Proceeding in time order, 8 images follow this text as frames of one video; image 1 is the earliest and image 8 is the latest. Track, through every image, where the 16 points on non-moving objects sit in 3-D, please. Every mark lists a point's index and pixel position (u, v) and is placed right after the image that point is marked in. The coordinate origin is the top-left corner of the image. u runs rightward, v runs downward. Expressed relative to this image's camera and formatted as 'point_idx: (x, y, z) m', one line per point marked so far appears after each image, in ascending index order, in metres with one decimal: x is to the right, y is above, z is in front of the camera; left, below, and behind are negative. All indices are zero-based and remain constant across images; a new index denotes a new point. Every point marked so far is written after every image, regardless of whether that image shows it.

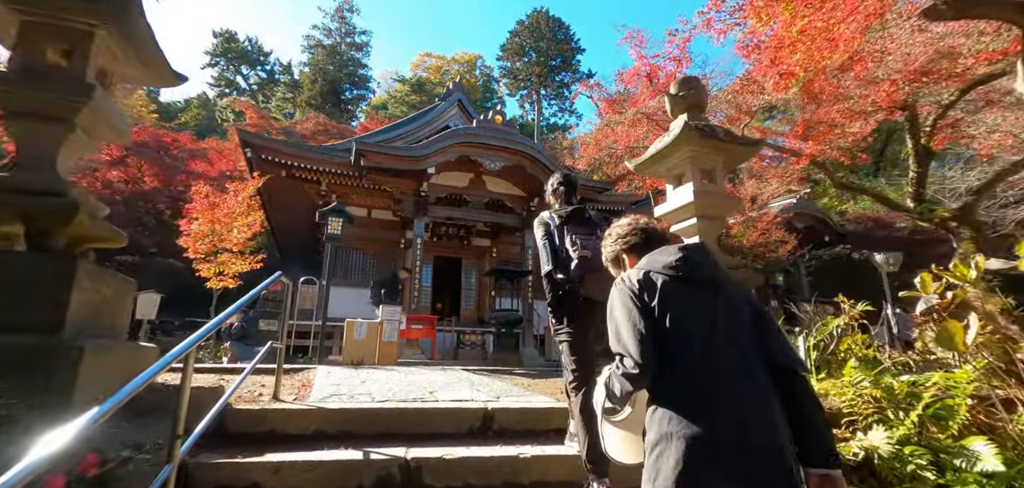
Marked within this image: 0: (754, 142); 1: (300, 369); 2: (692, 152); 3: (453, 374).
0: (+1.9, +0.8, +3.6) m
1: (-2.1, -1.3, +4.5) m
2: (+1.4, +0.7, +3.6) m
3: (-0.5, -1.3, +4.3) m
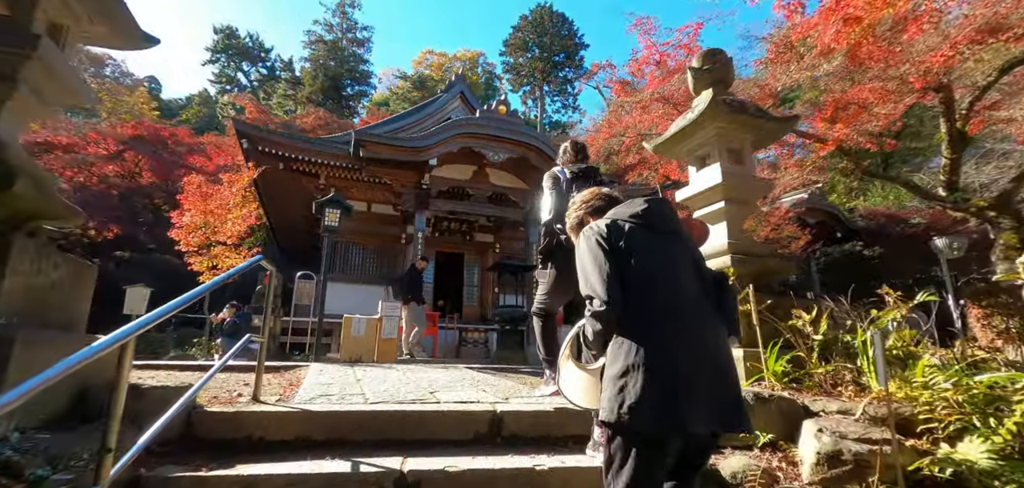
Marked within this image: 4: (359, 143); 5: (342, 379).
0: (+2.0, +0.9, +3.3) m
1: (-2.1, -1.2, +4.2) m
2: (+1.5, +0.8, +3.2) m
3: (-0.5, -1.1, +4.0) m
4: (-3.2, +2.1, +9.1) m
5: (-1.3, -1.0, +3.3) m
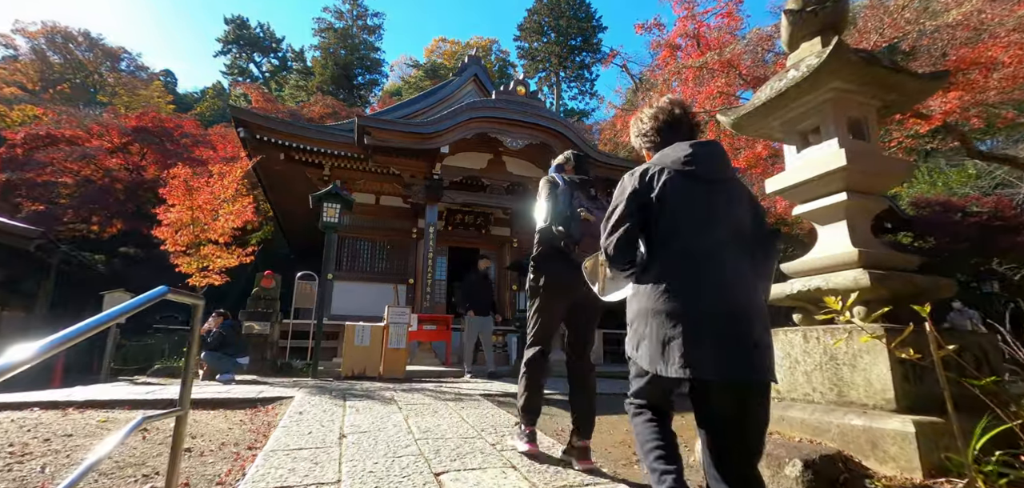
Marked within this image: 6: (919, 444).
0: (+2.2, +0.9, +2.3) m
1: (-1.8, -1.2, +3.4) m
2: (+1.7, +0.8, +2.3) m
3: (-0.3, -1.2, +3.1) m
4: (-2.8, +2.1, +8.3) m
5: (-1.1, -1.1, +2.5) m
6: (+1.5, -0.7, +1.6) m
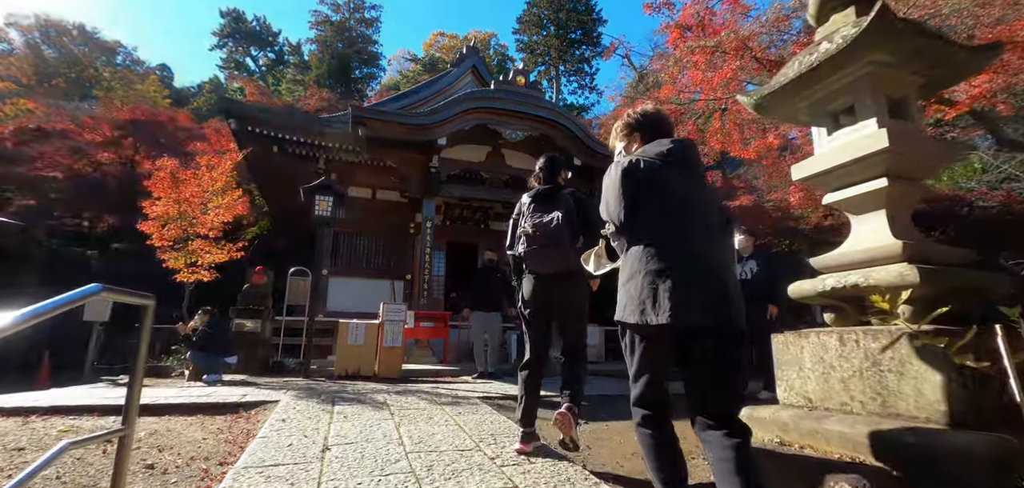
0: (+2.2, +0.9, +2.1) m
1: (-1.8, -1.2, +3.2) m
2: (+1.7, +0.8, +2.1) m
3: (-0.3, -1.1, +2.9) m
4: (-2.8, +2.2, +8.0) m
5: (-1.1, -1.0, +2.3) m
6: (+1.5, -0.7, +1.4) m
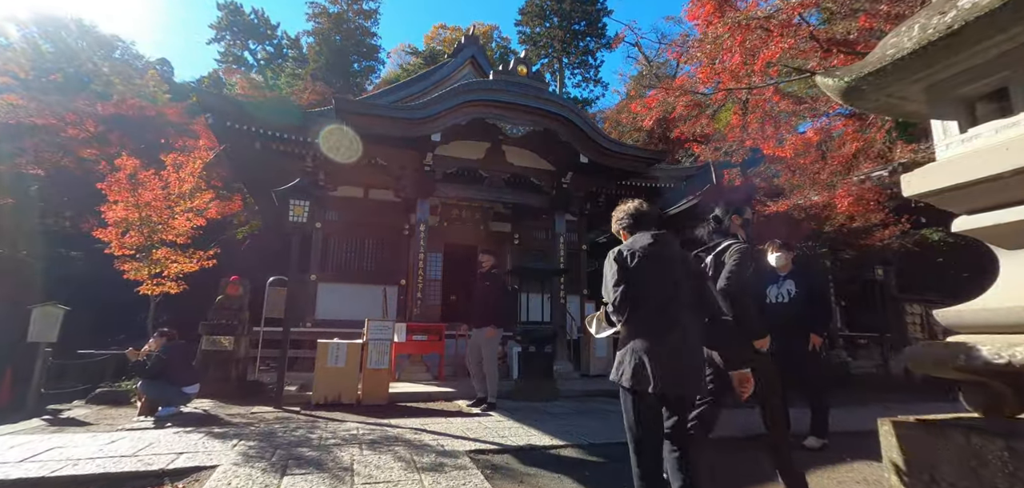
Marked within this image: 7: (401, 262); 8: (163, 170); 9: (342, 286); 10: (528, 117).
0: (+2.2, +0.8, +1.4) m
1: (-1.8, -1.3, +2.6) m
2: (+1.7, +0.7, +1.4) m
3: (-0.3, -1.3, +2.2) m
4: (-2.8, +2.1, +7.3) m
5: (-1.1, -1.2, +1.6) m
6: (+1.5, -0.9, +0.7) m
7: (-2.3, -0.4, +9.2) m
8: (-6.2, +1.3, +7.8) m
9: (-3.4, -0.8, +8.9) m
10: (+0.3, +2.3, +8.0) m
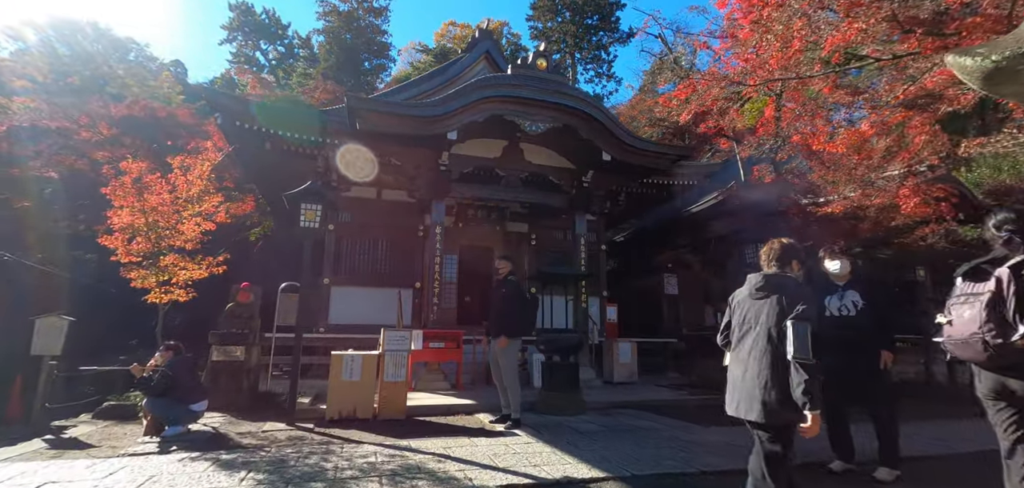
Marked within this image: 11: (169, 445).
0: (+2.3, +0.7, +1.0) m
1: (-1.6, -1.4, +2.3) m
2: (+1.8, +0.6, +1.0) m
3: (-0.1, -1.4, +1.9) m
4: (-2.5, +2.1, +7.0) m
5: (-0.9, -1.3, +1.3) m
6: (+1.6, -1.0, +0.3) m
7: (-1.9, -0.4, +8.9) m
8: (-5.9, +1.2, +7.6) m
9: (-3.0, -0.9, +8.6) m
10: (+0.6, +2.2, +7.7) m
11: (-3.0, -1.7, +3.8) m
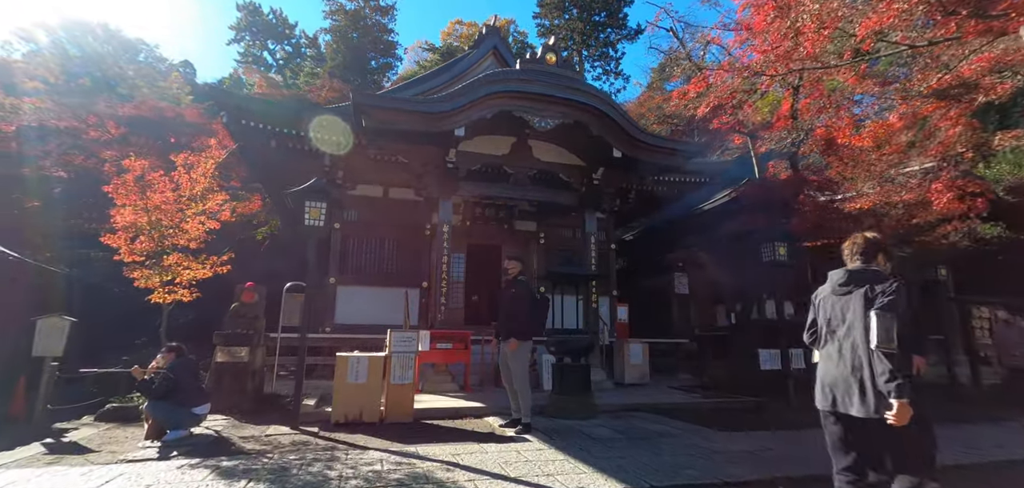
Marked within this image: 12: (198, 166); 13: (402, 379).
0: (+2.4, +0.7, +0.8) m
1: (-1.6, -1.4, +2.1) m
2: (+1.9, +0.6, +0.8) m
3: (0.0, -1.4, +1.8) m
4: (-2.4, +2.1, +6.9) m
5: (-0.8, -1.3, +1.2) m
6: (+1.7, -1.0, +0.2) m
7: (-1.8, -0.4, +8.8) m
8: (-5.7, +1.2, +7.5) m
9: (-2.9, -0.9, +8.5) m
10: (+0.8, +2.3, +7.5) m
11: (-2.9, -1.7, +3.7) m
12: (-5.4, +1.3, +7.7) m
13: (-1.2, -1.5, +5.0) m
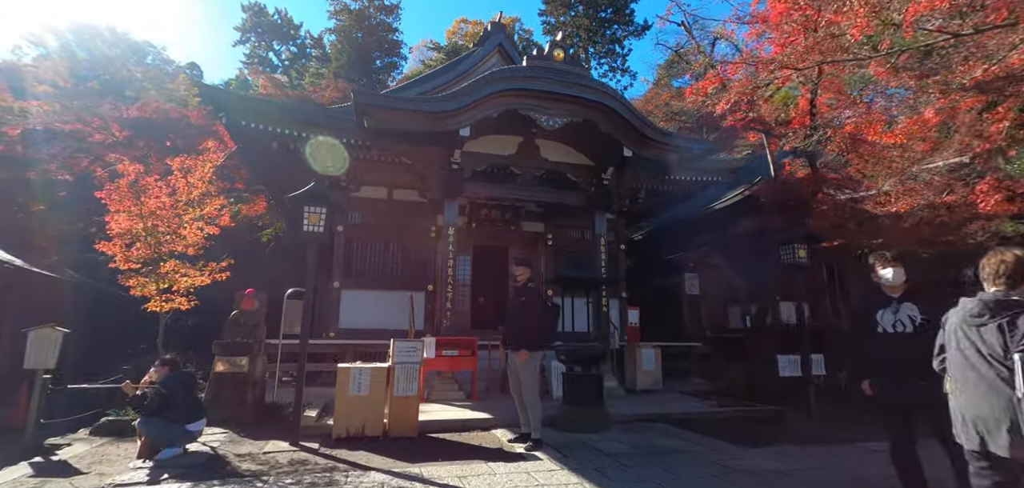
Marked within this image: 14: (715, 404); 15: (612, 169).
0: (+2.4, +0.6, +0.5) m
1: (-1.5, -1.5, +1.9) m
2: (+1.9, +0.5, +0.5) m
3: (0.0, -1.4, +1.5) m
4: (-2.3, +2.0, +6.7) m
5: (-0.8, -1.3, +1.0) m
6: (+1.7, -1.0, -0.1) m
7: (-1.6, -0.4, +8.6) m
8: (-5.6, +1.1, +7.4) m
9: (-2.7, -0.9, +8.3) m
10: (+0.9, +2.2, +7.3) m
11: (-2.8, -1.8, +3.5) m
12: (-5.3, +1.3, +7.5) m
13: (-1.1, -1.6, +4.8) m
14: (+3.2, -2.5, +7.0) m
15: (+1.9, +1.4, +8.3) m
